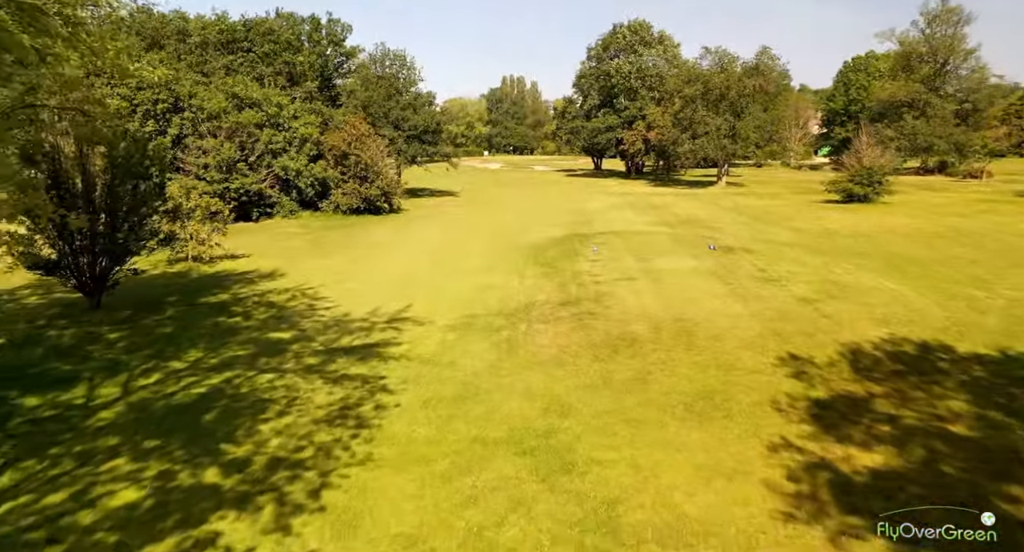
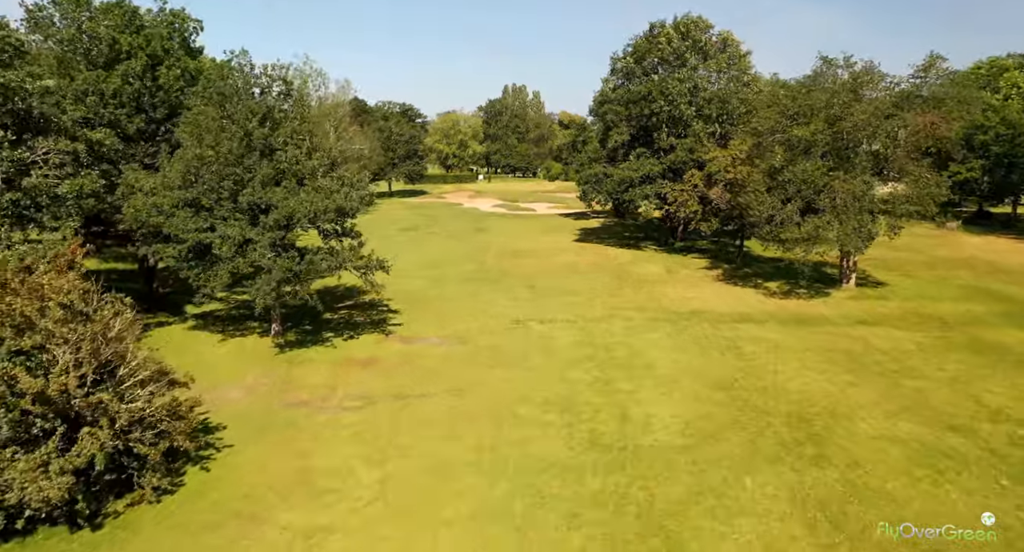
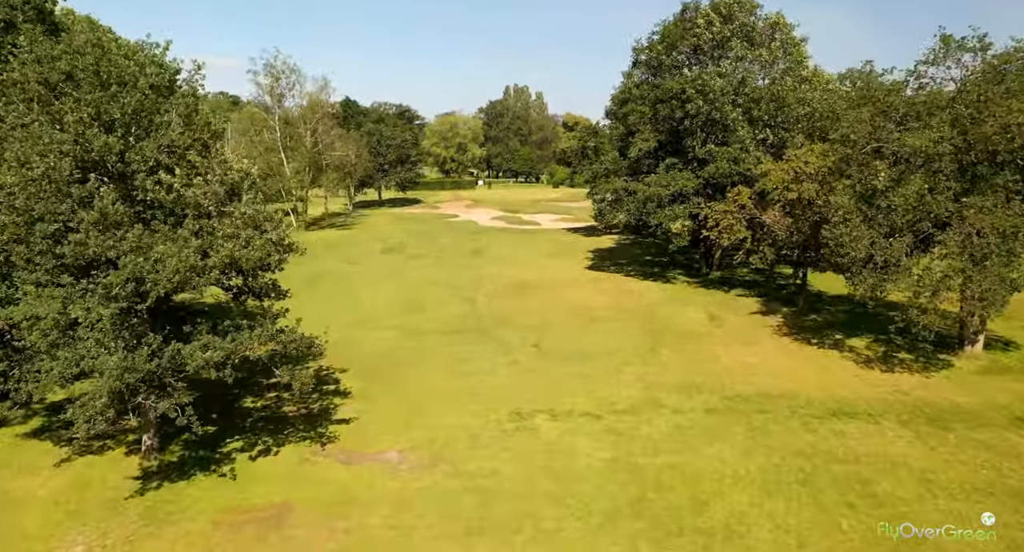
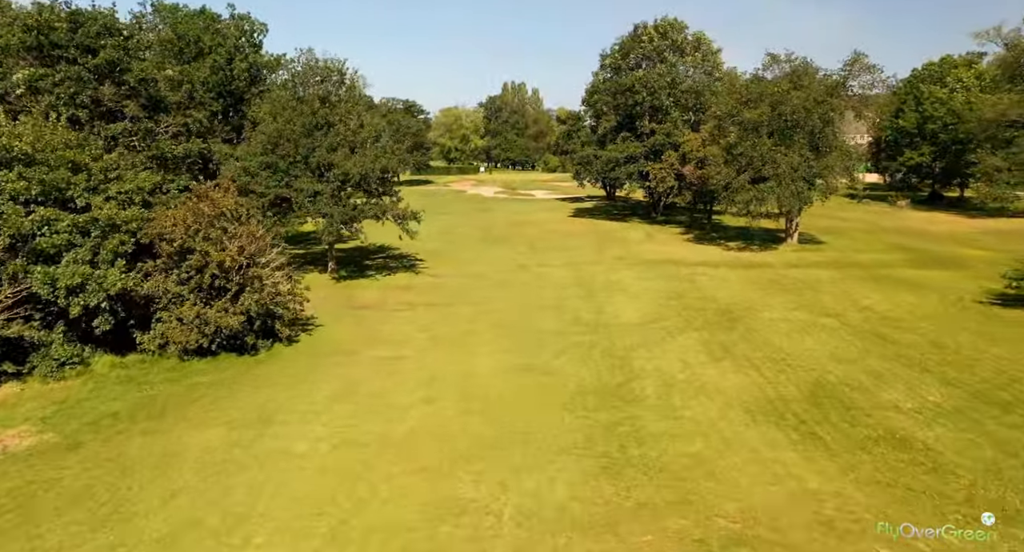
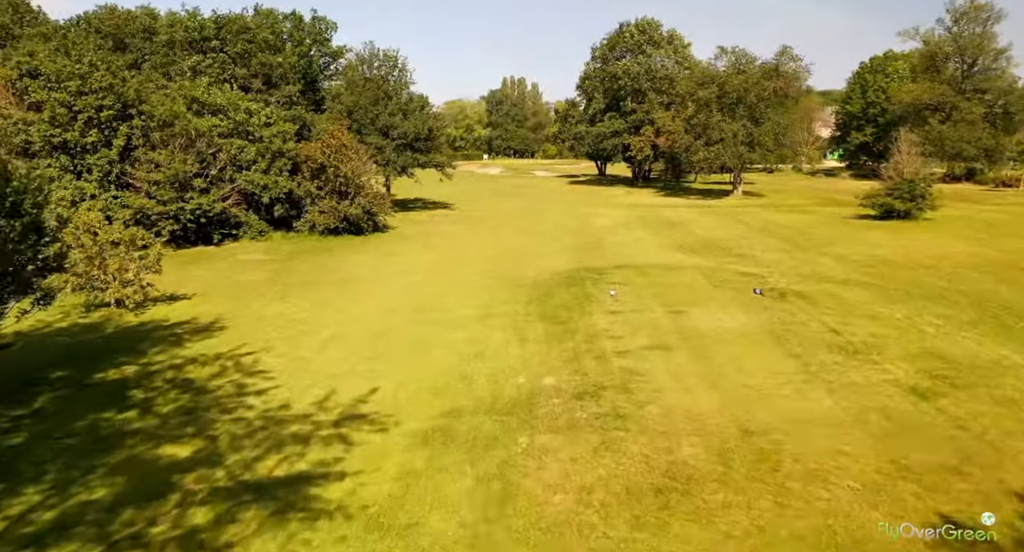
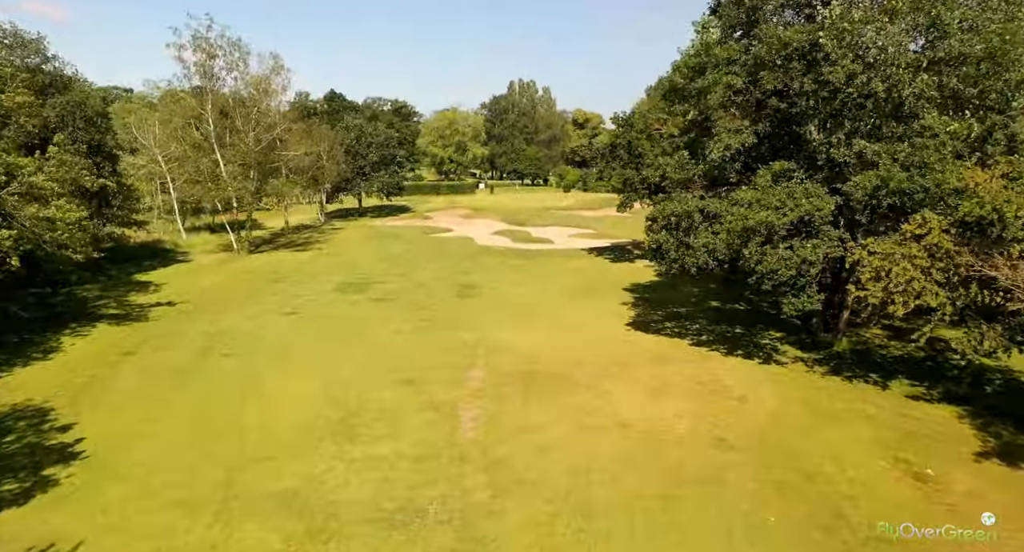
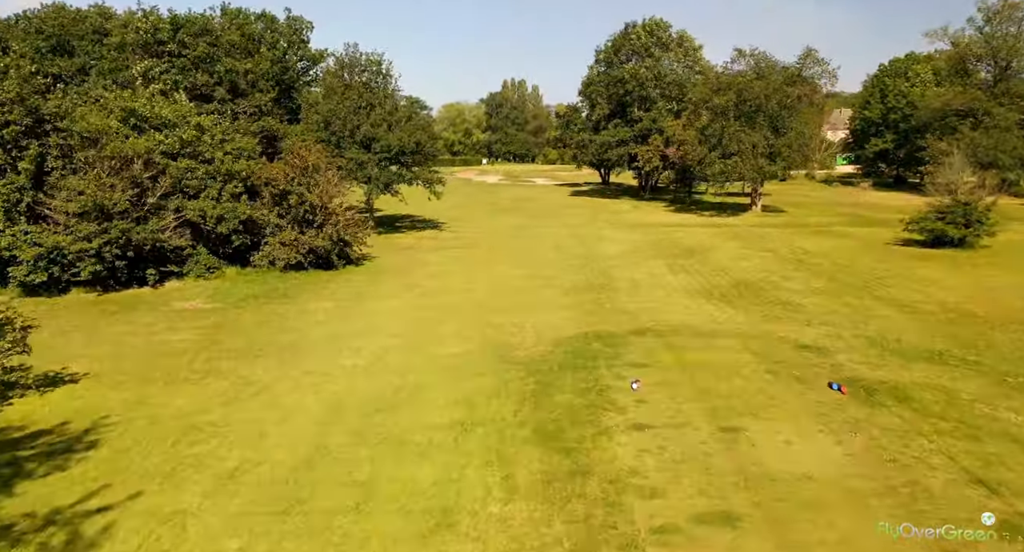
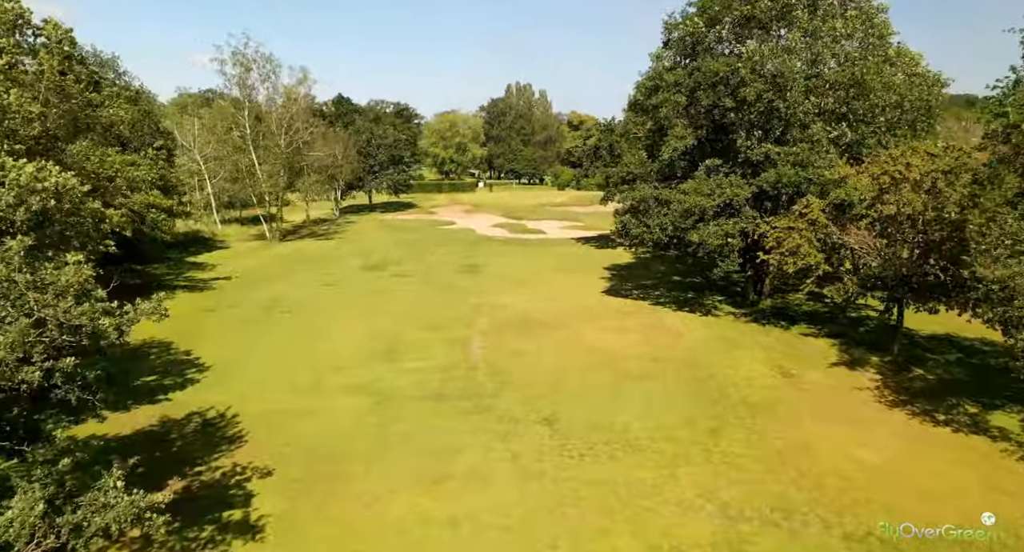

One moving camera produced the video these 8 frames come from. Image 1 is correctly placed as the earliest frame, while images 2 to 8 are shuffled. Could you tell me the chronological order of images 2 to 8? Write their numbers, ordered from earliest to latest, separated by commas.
5, 7, 4, 2, 3, 8, 6
